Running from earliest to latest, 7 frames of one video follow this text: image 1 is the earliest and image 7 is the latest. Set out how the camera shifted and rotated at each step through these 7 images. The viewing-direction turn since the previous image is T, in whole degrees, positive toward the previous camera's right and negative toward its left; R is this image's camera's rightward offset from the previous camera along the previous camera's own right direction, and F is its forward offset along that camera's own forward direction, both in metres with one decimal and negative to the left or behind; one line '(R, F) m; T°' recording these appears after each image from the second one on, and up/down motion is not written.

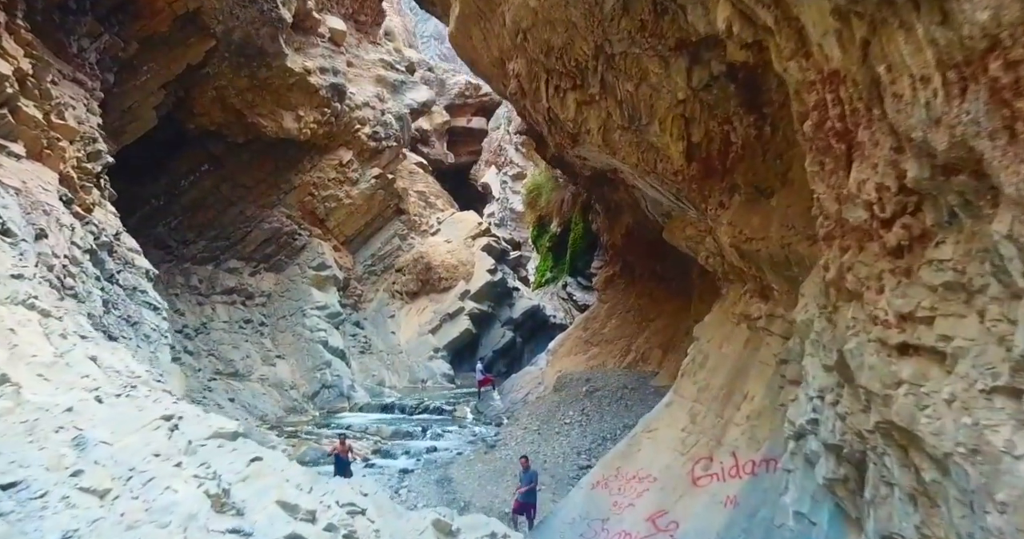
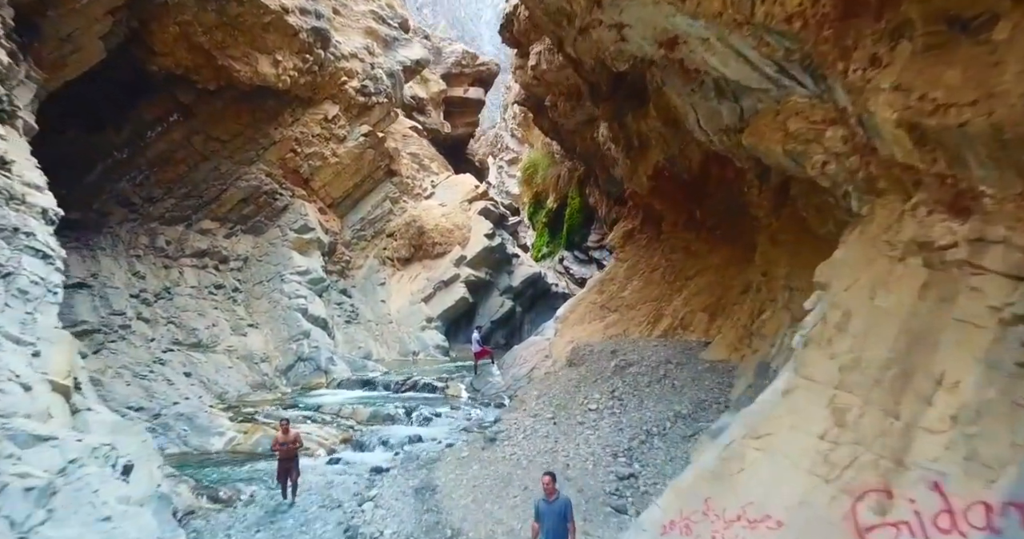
(-0.1, +2.5) m; 0°
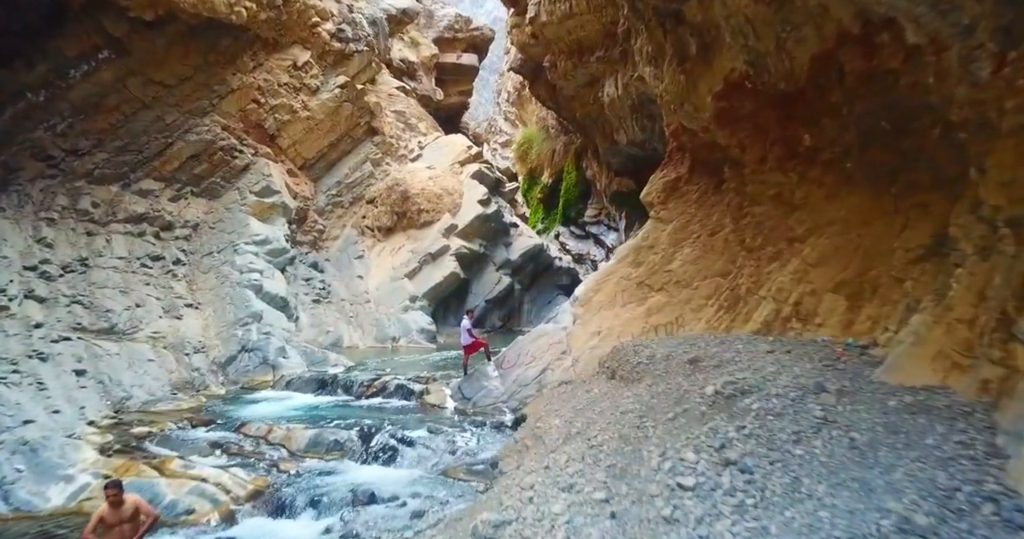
(-0.1, +3.5) m; +1°
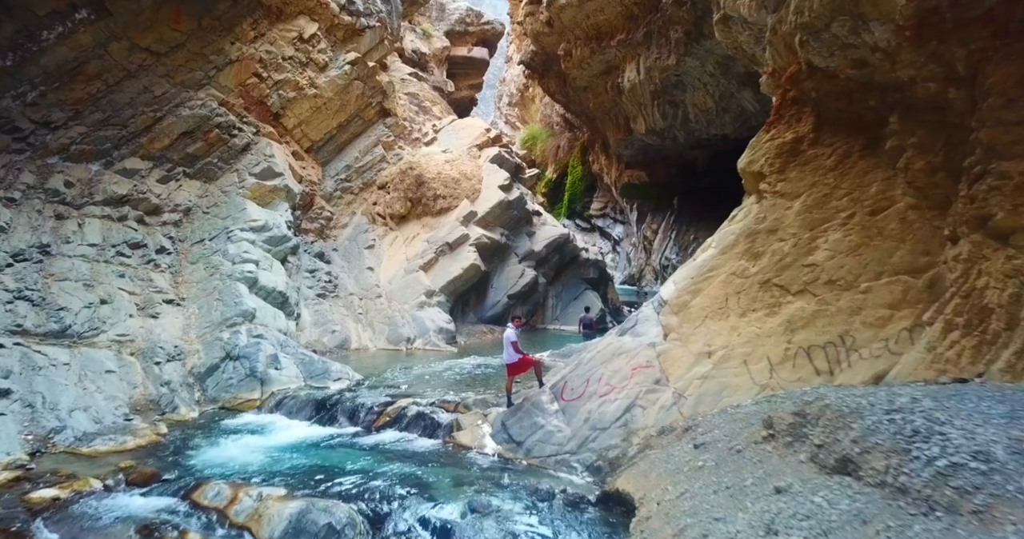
(-0.7, +2.8) m; -1°
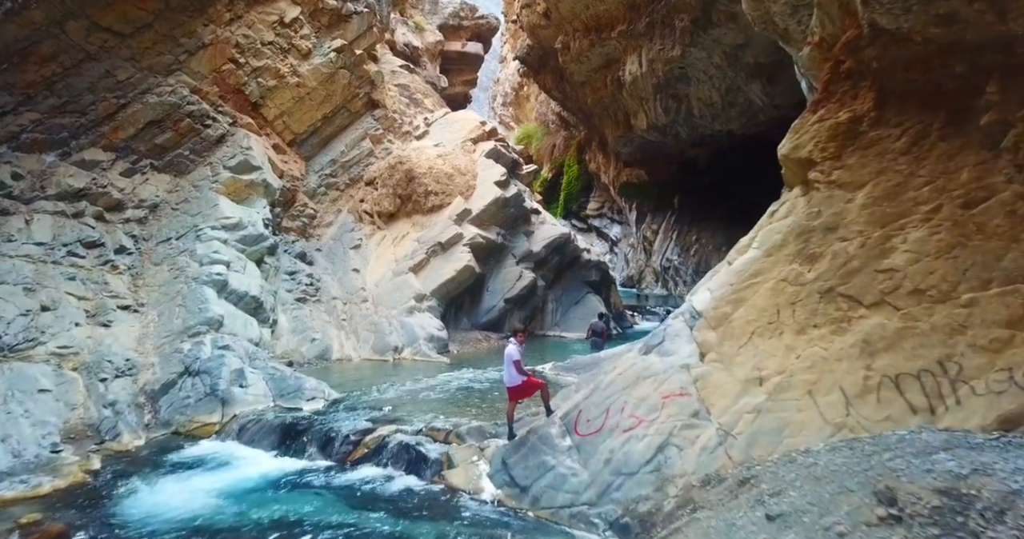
(-0.1, +1.3) m; +1°
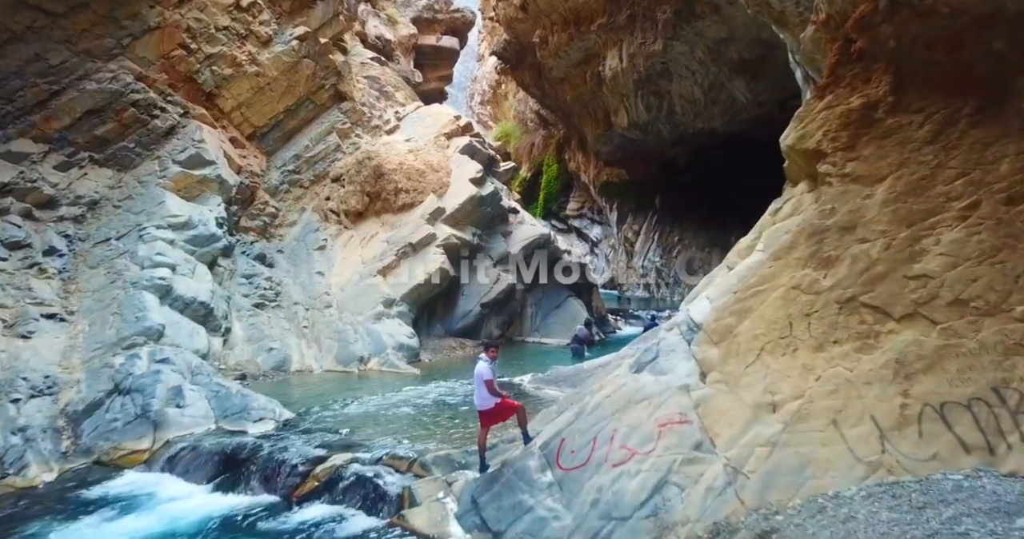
(+0.1, +0.9) m; +2°
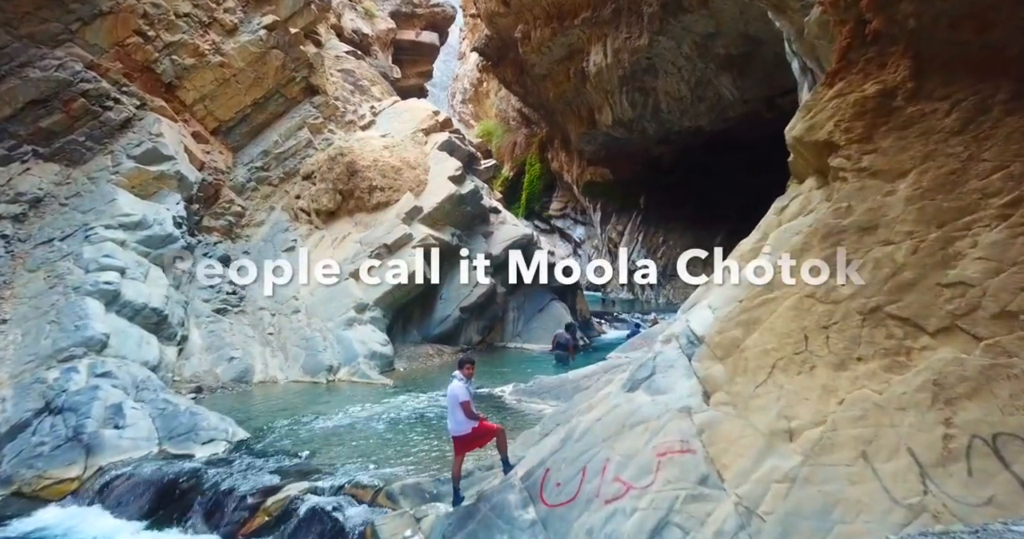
(0.0, +0.7) m; +2°
